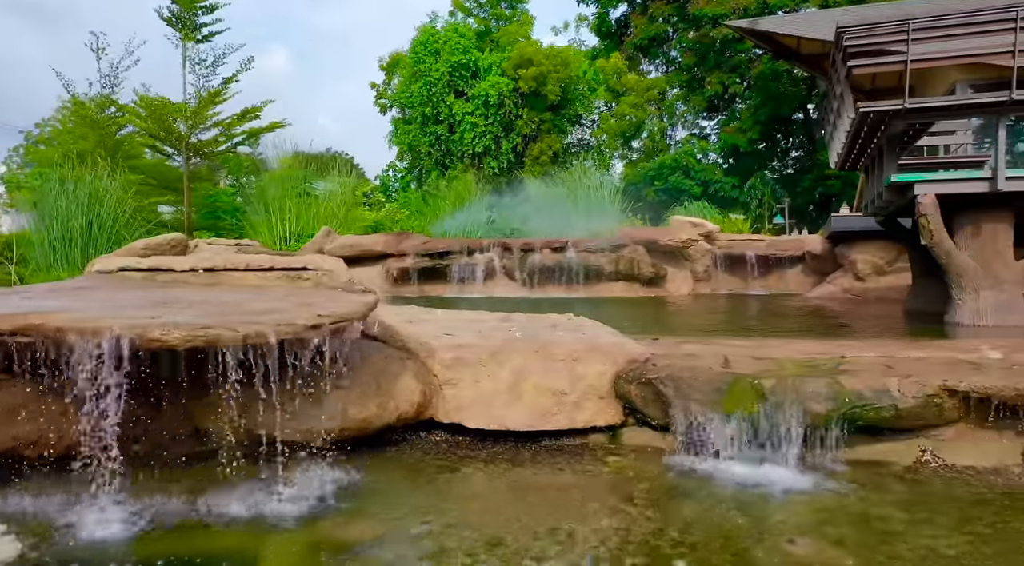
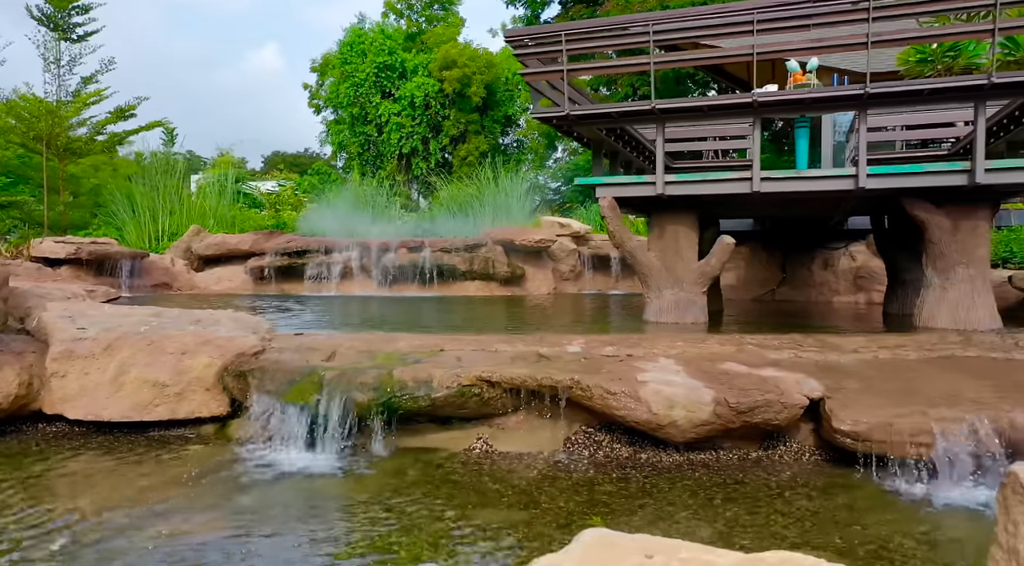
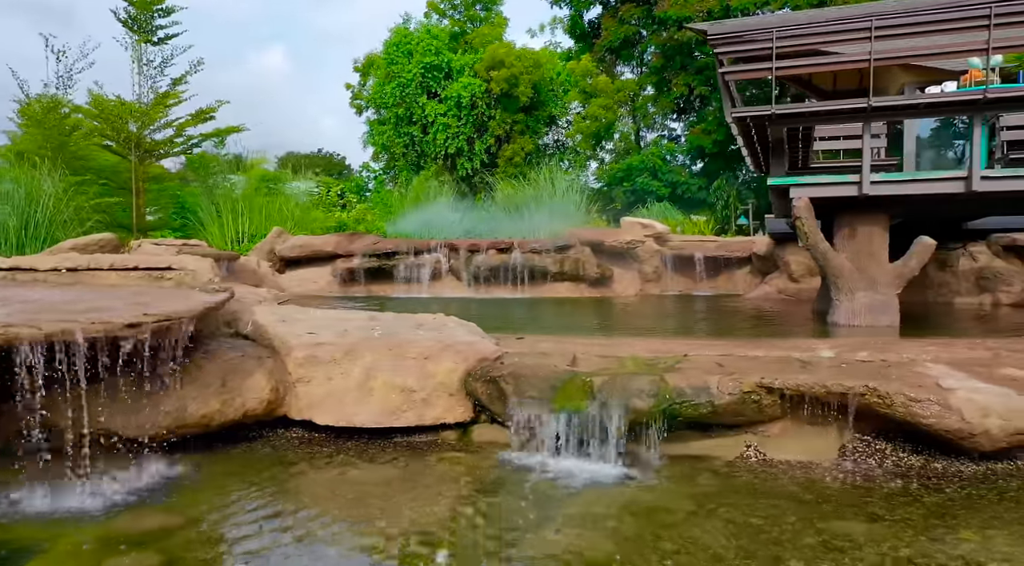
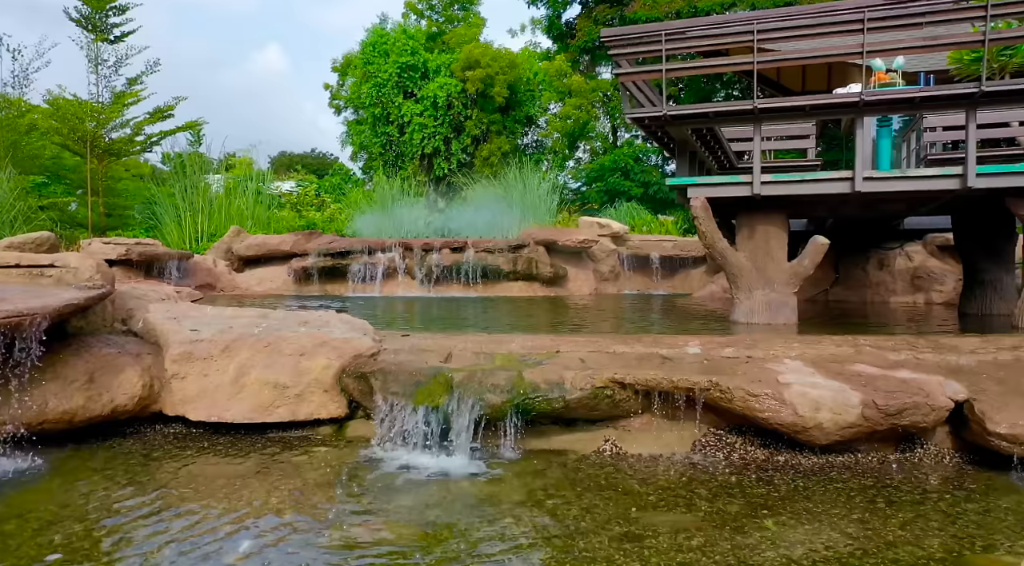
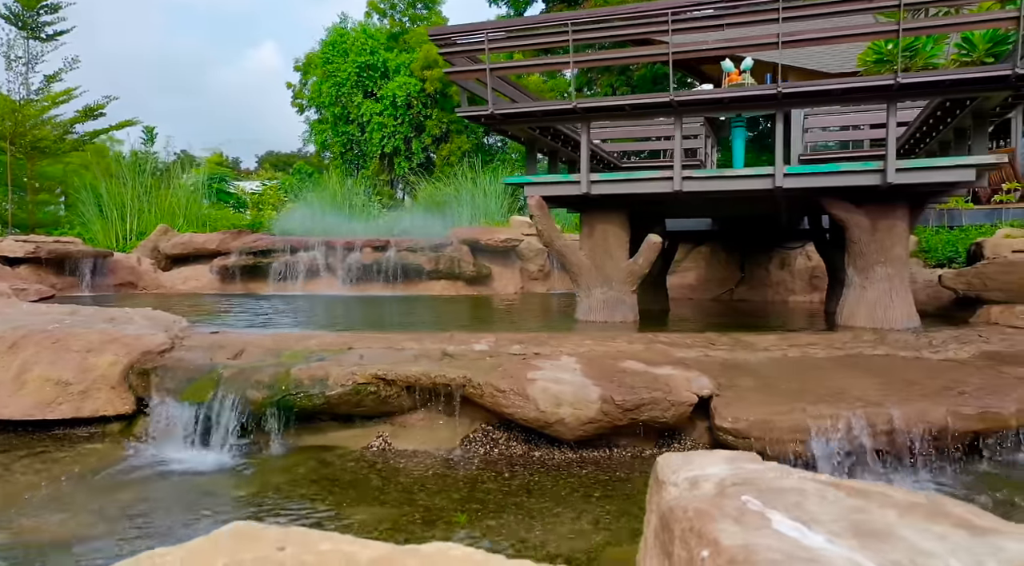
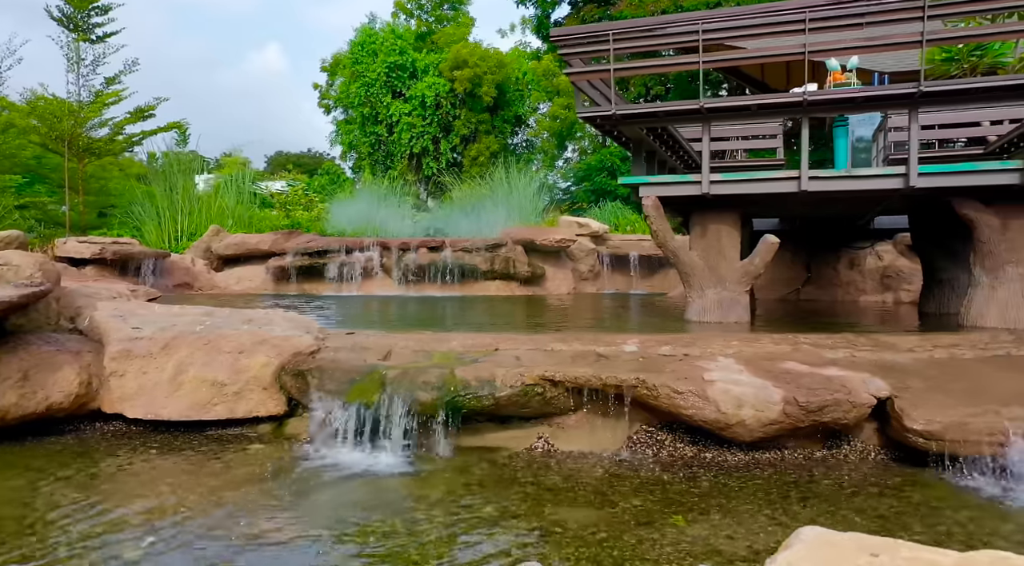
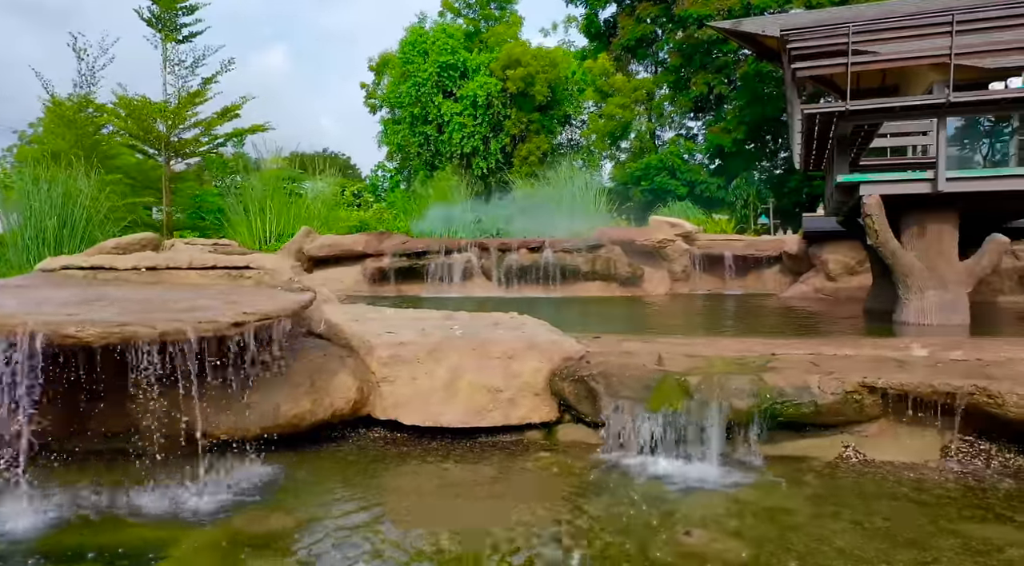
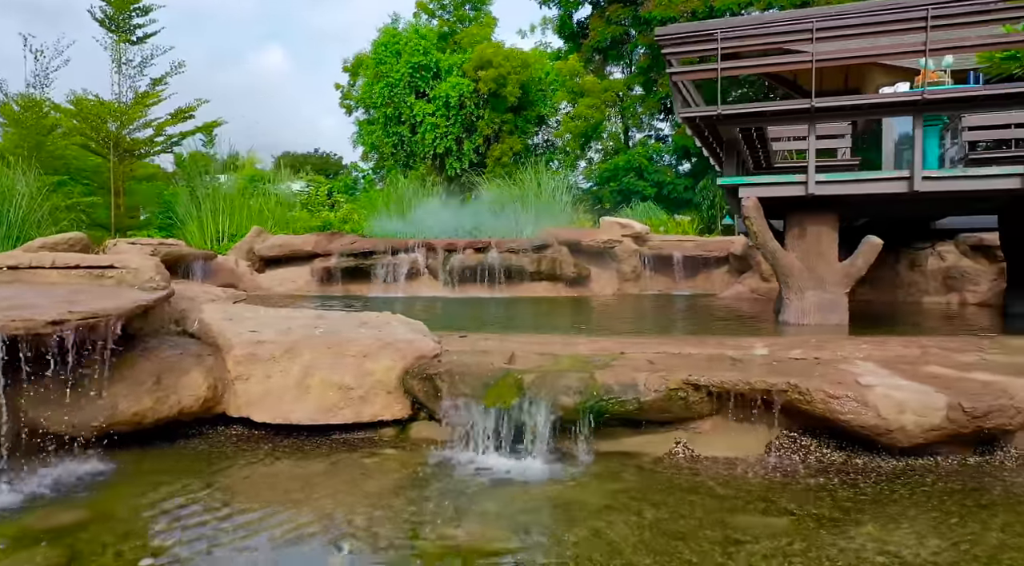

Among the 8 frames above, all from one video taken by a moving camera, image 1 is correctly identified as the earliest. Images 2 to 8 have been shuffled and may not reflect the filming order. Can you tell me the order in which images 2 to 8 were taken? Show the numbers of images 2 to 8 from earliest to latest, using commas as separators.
7, 3, 8, 4, 6, 2, 5
